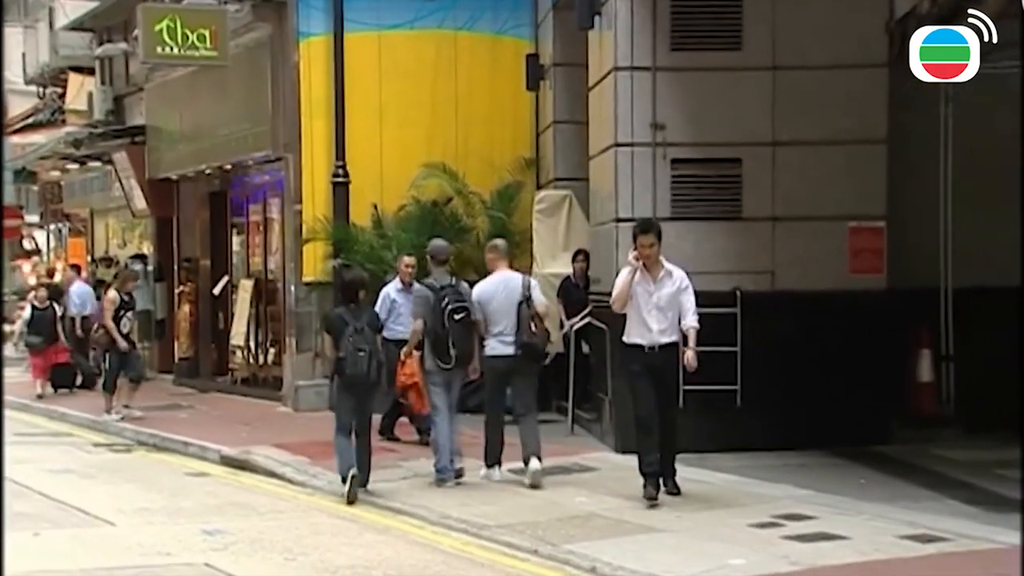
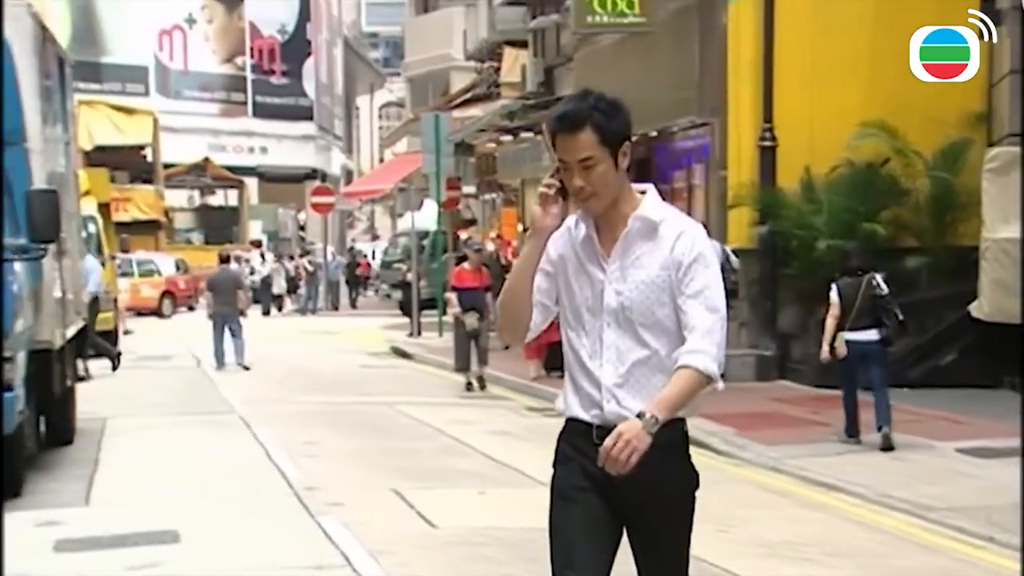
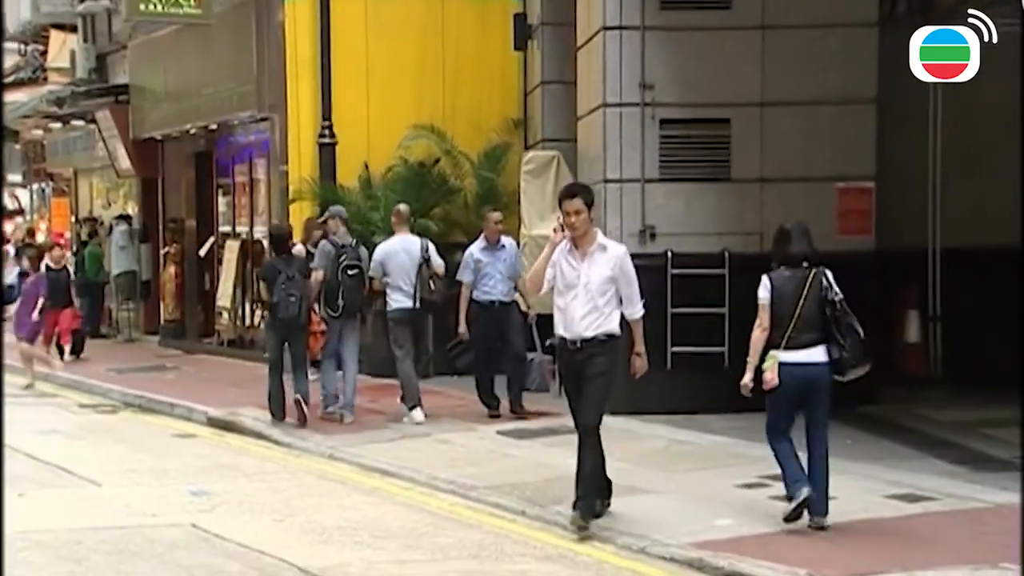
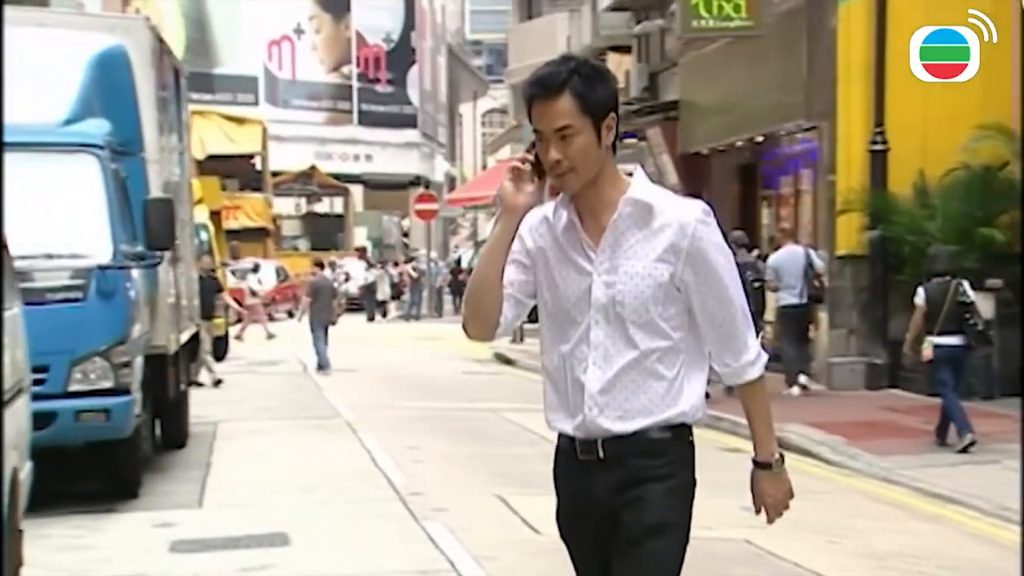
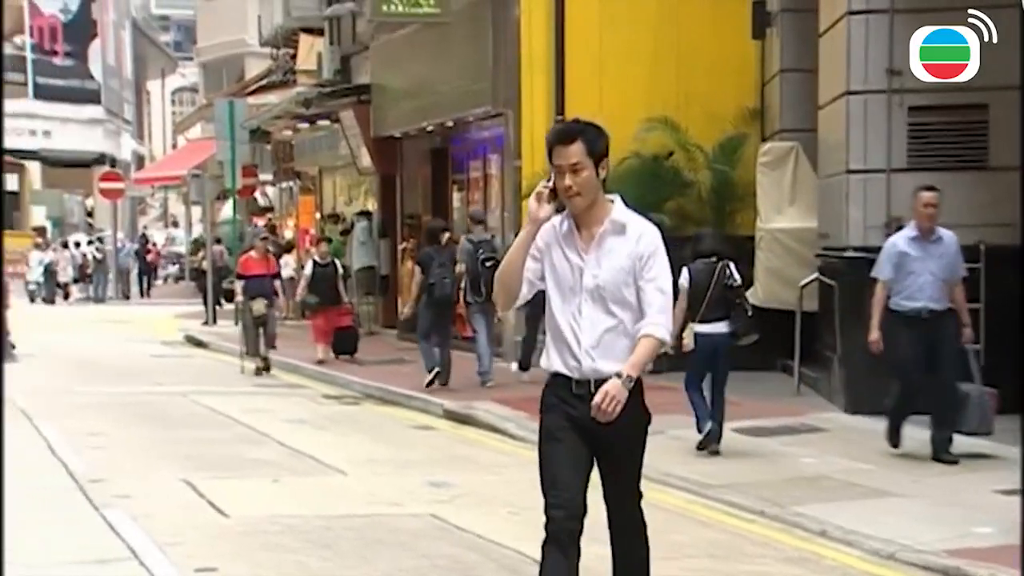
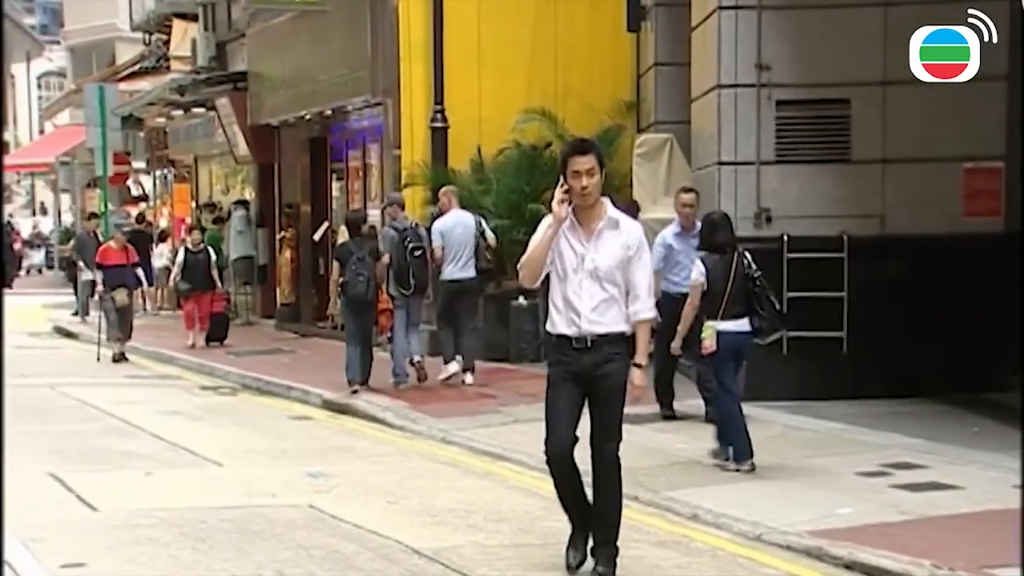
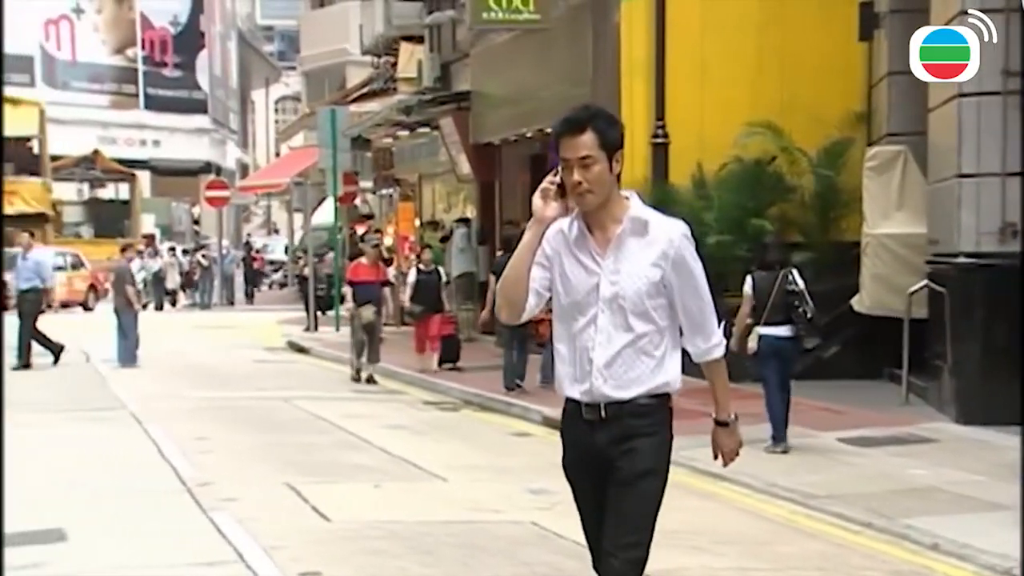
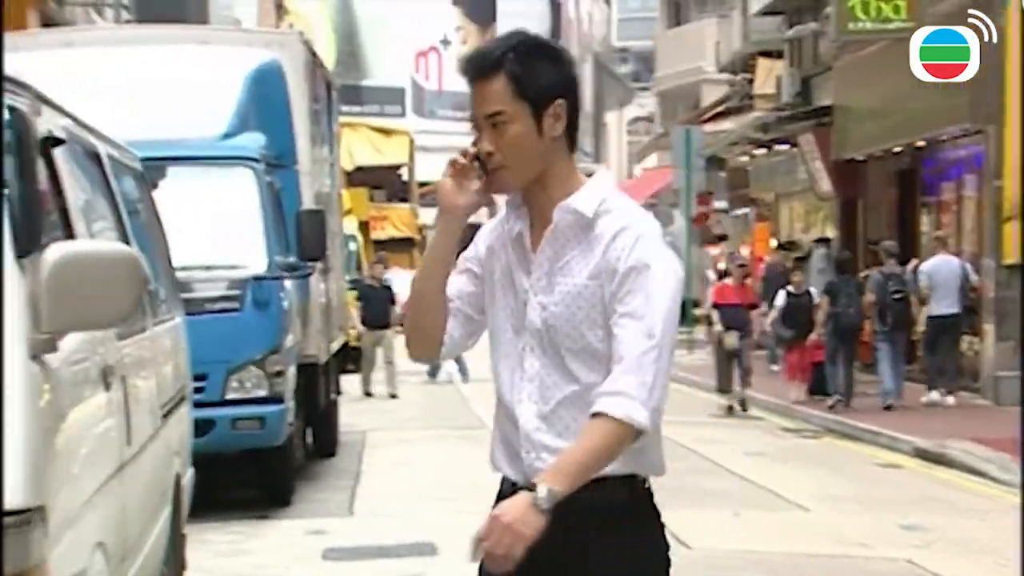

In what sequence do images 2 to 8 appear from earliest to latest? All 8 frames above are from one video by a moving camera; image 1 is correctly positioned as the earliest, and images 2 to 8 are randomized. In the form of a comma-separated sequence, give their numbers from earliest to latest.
3, 6, 5, 7, 2, 4, 8
